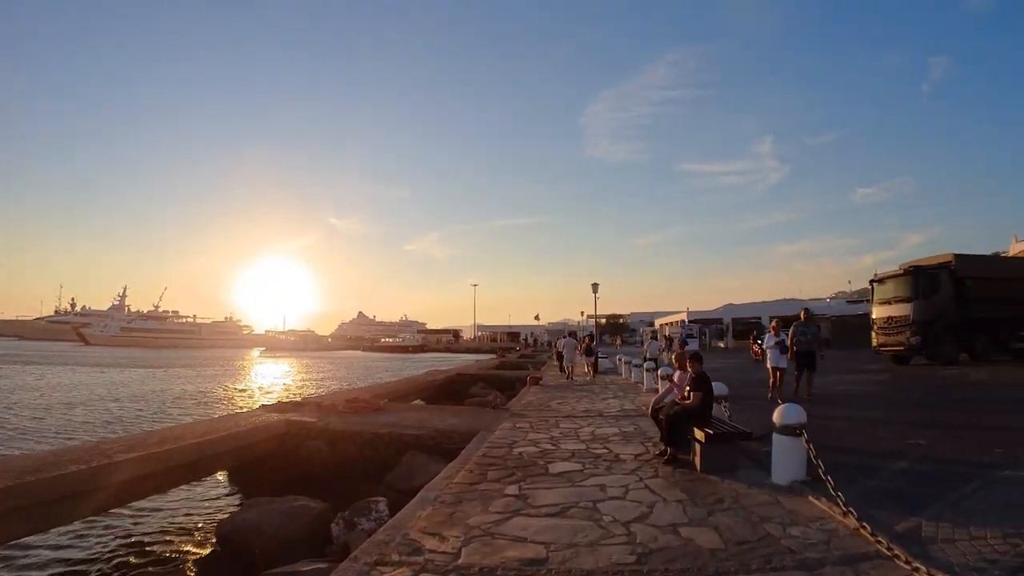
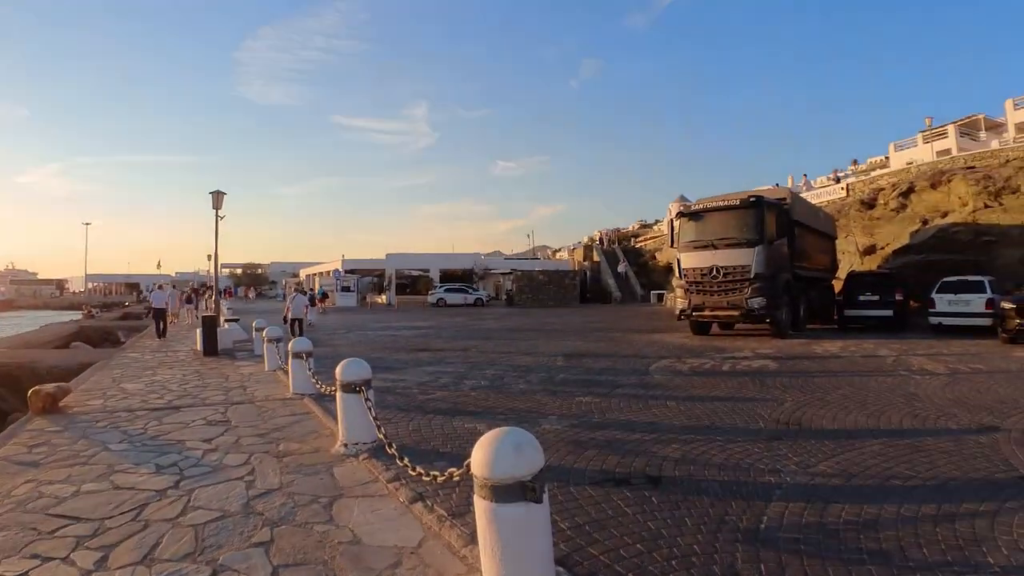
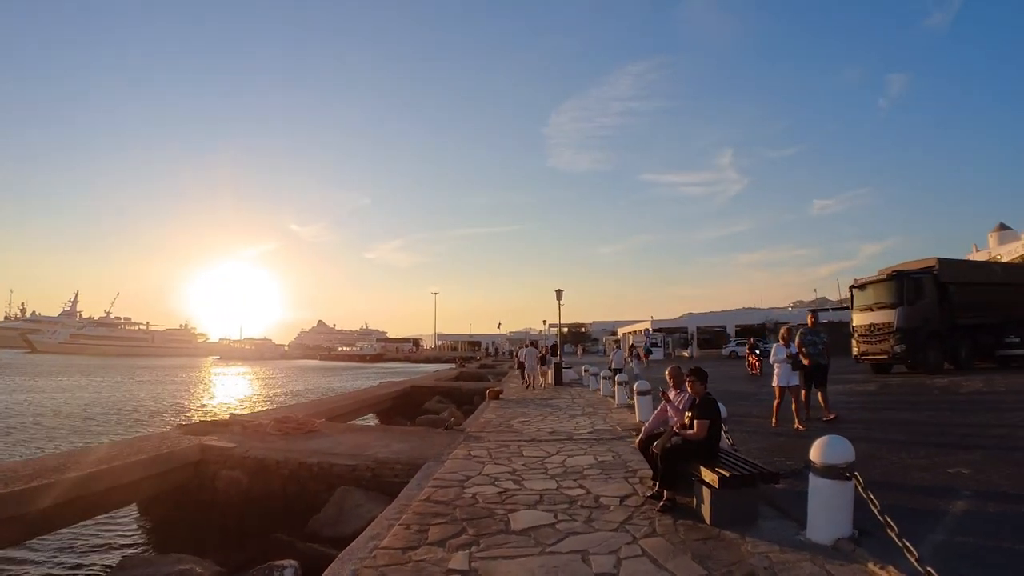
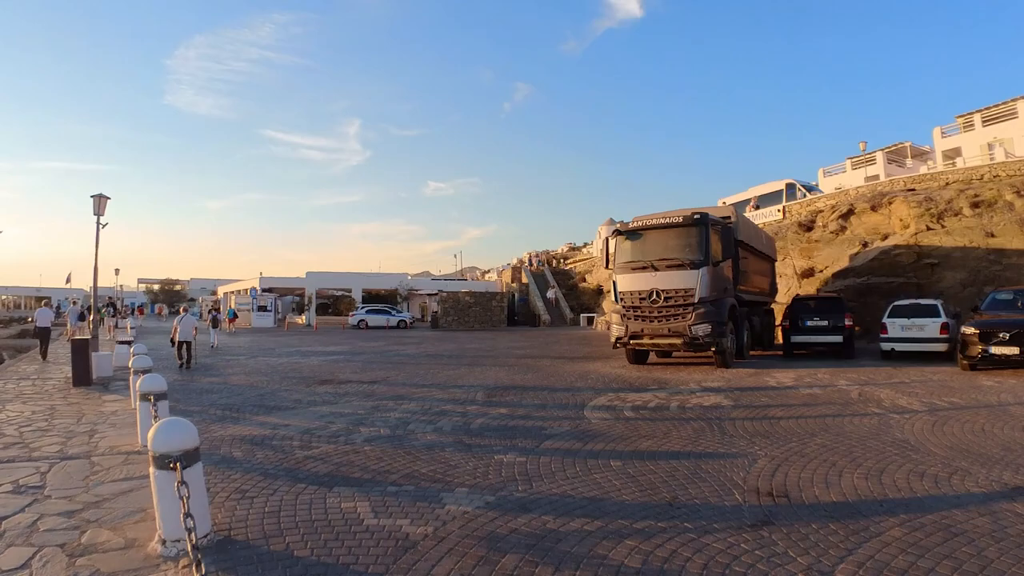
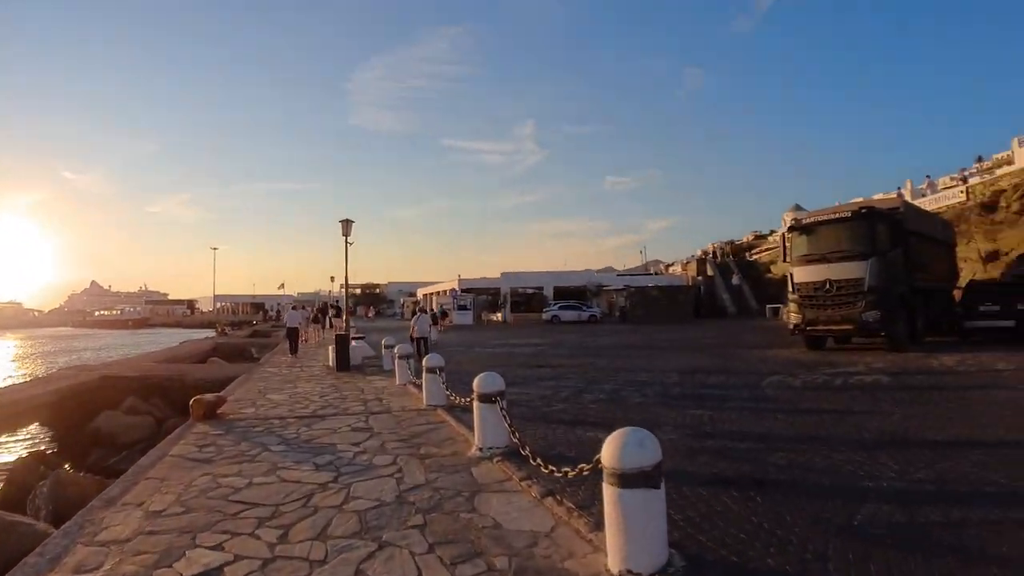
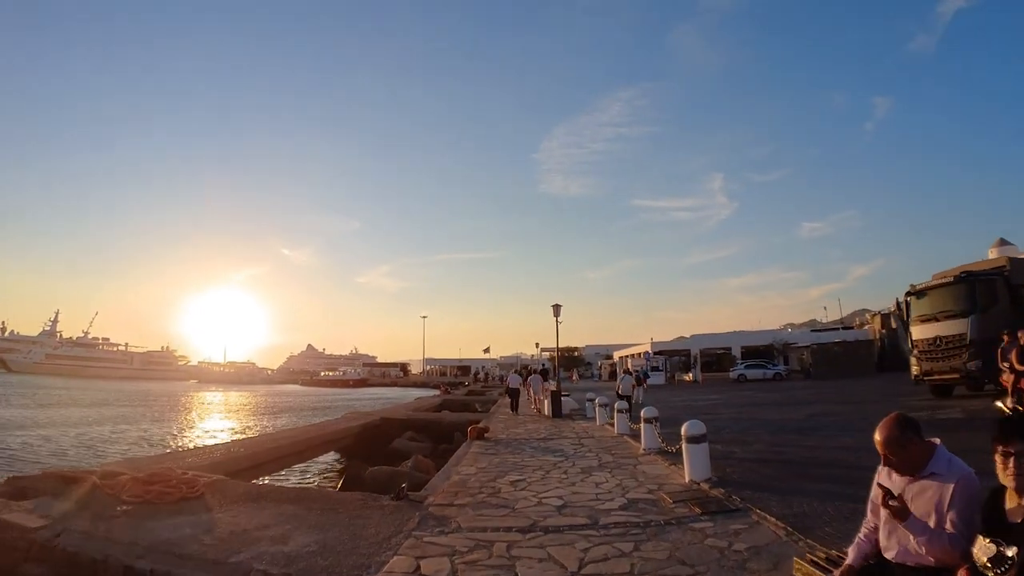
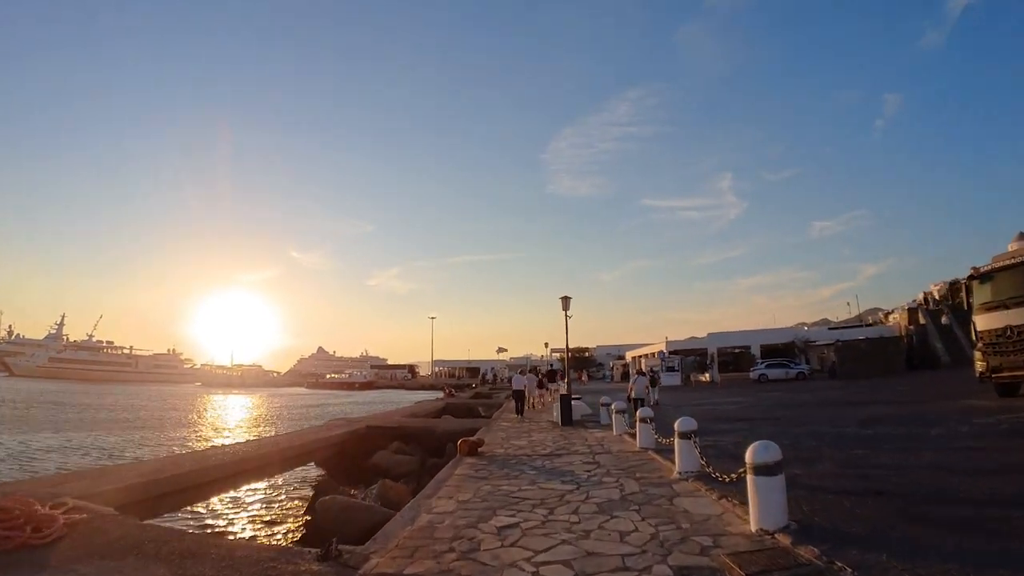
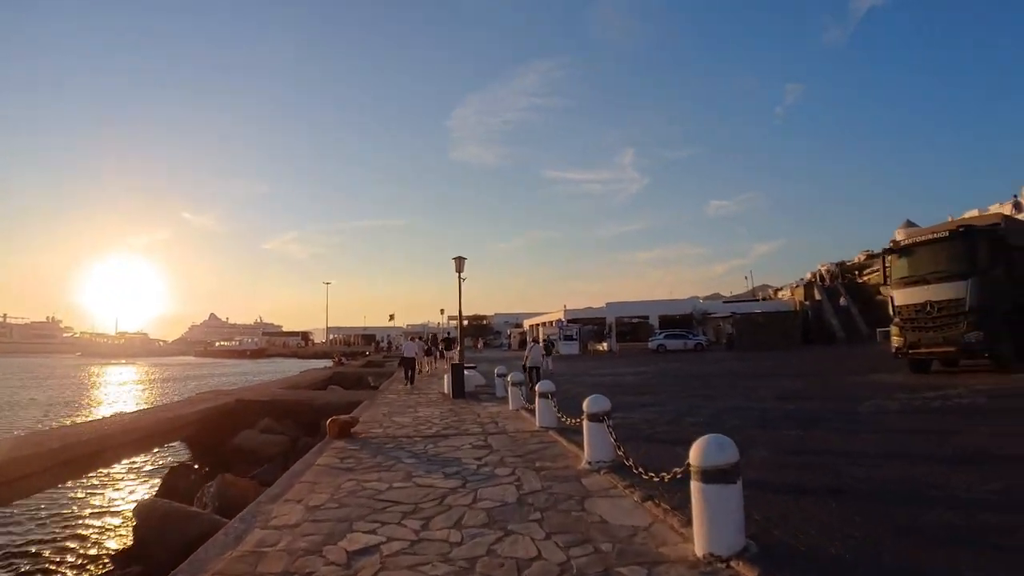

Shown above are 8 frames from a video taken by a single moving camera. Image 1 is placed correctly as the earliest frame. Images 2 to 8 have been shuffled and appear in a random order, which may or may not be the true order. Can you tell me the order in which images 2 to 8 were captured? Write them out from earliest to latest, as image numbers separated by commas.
3, 6, 7, 8, 5, 2, 4
